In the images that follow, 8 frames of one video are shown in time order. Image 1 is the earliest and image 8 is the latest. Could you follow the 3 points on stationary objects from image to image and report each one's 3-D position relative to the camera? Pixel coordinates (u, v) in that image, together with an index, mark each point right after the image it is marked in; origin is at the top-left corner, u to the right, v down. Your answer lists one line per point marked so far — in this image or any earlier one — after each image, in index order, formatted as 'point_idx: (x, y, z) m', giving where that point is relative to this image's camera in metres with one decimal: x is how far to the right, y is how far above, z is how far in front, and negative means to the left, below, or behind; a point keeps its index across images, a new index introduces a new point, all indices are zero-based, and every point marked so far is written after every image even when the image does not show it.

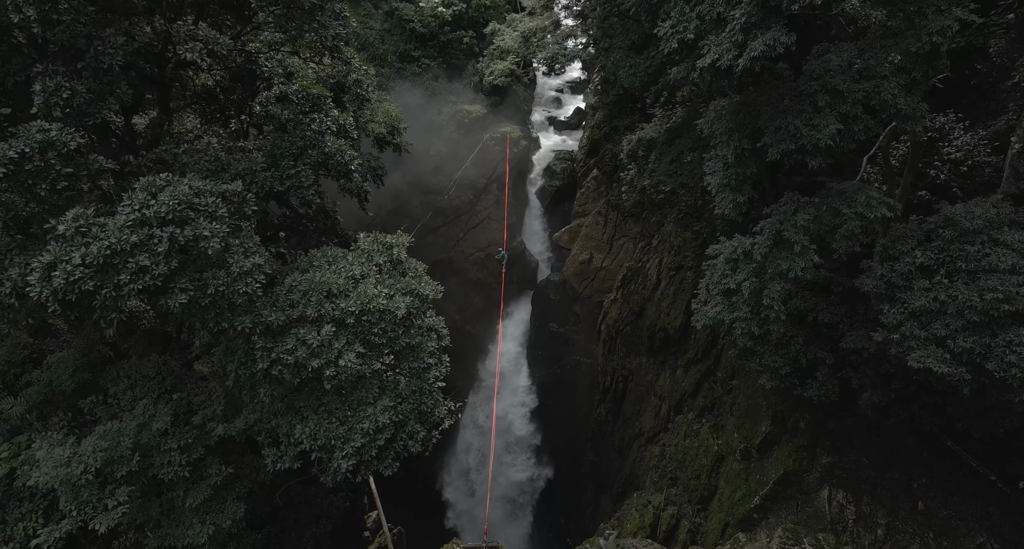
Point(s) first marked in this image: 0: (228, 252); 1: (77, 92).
0: (-3.4, +0.3, +8.1) m
1: (-4.9, +2.1, +7.7) m
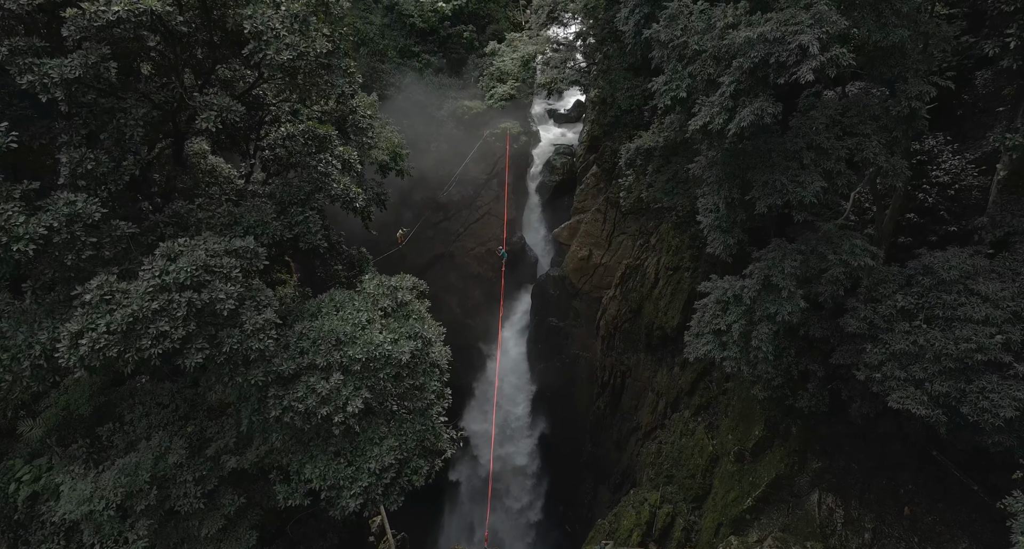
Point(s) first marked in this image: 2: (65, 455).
0: (-3.4, -0.5, +8.5) m
1: (-4.9, +1.4, +8.1) m
2: (-7.4, -2.9, +11.1) m
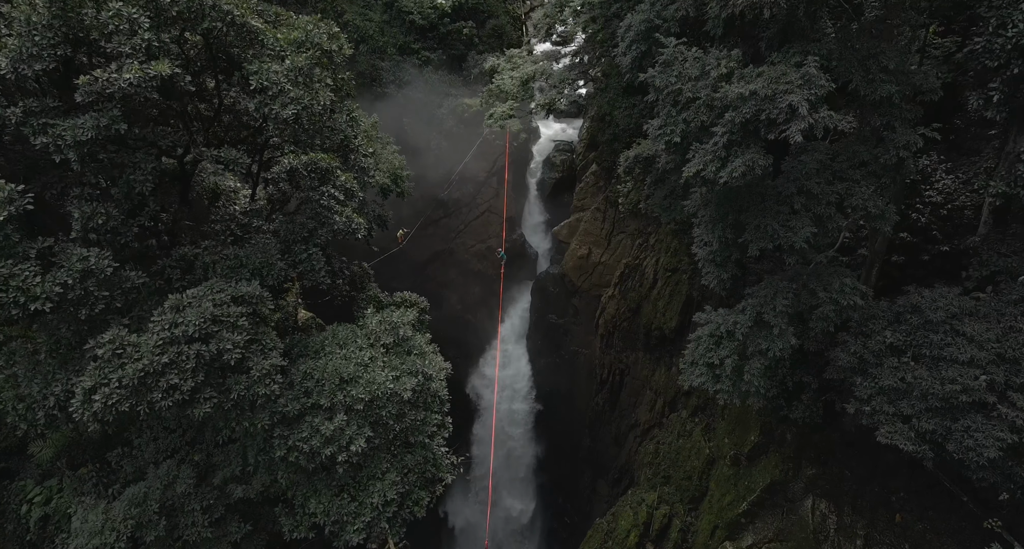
0: (-3.5, -1.1, +8.8) m
1: (-5.0, +0.7, +8.3) m
2: (-7.5, -3.5, +11.4) m
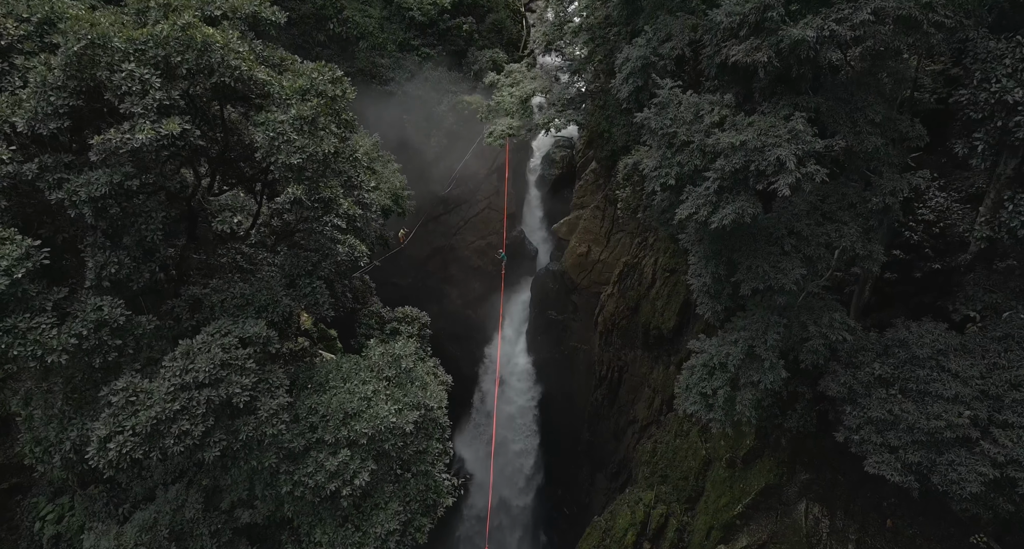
0: (-3.5, -1.7, +9.1) m
1: (-5.0, +0.1, +8.6) m
2: (-7.5, -4.0, +11.8) m
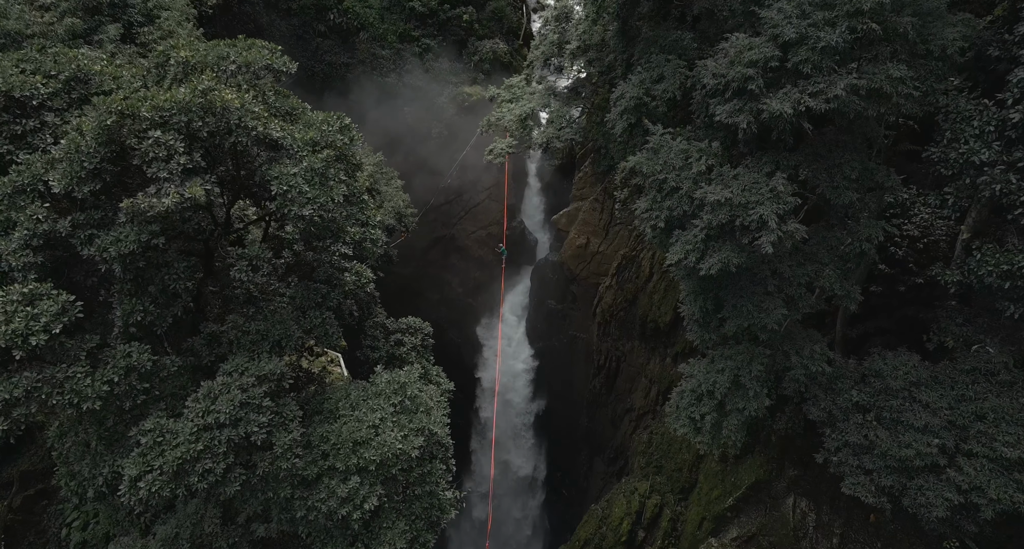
0: (-3.5, -2.3, +9.8) m
1: (-5.0, -0.5, +9.2) m
2: (-7.5, -4.6, +12.6) m
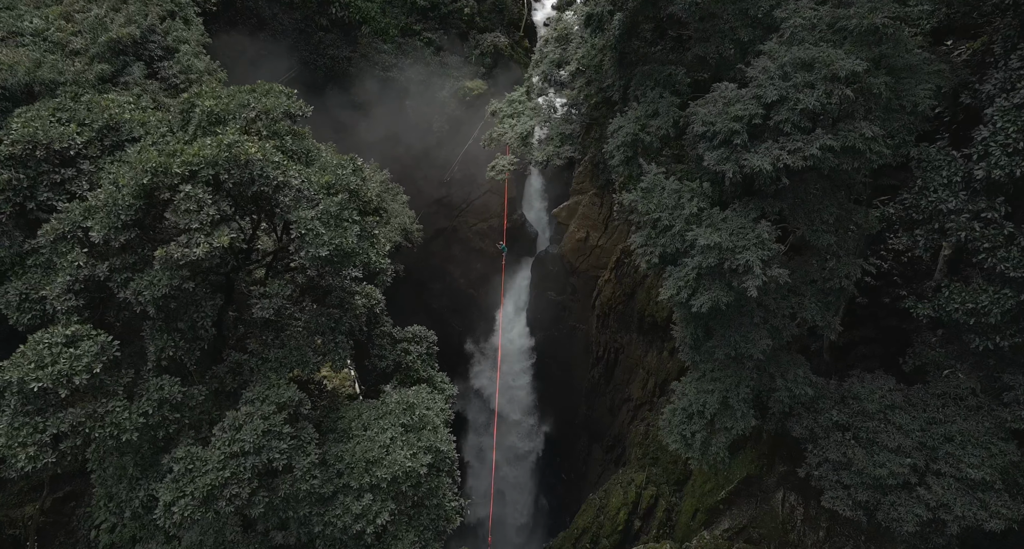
0: (-3.5, -2.9, +10.6) m
1: (-5.0, -1.1, +10.0) m
2: (-7.5, -5.0, +13.5) m
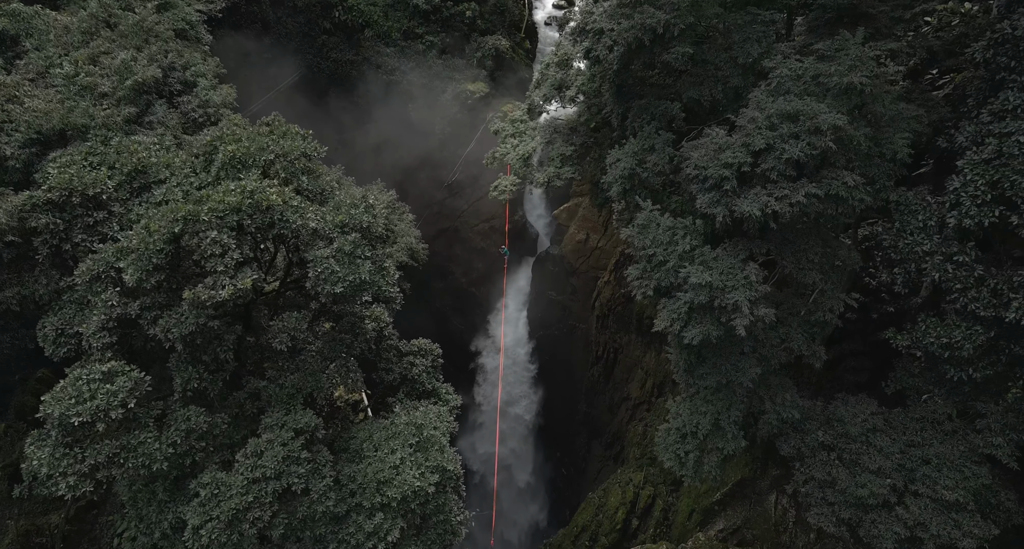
0: (-3.4, -3.5, +11.4) m
1: (-4.9, -1.7, +10.7) m
2: (-7.4, -5.6, +14.2) m
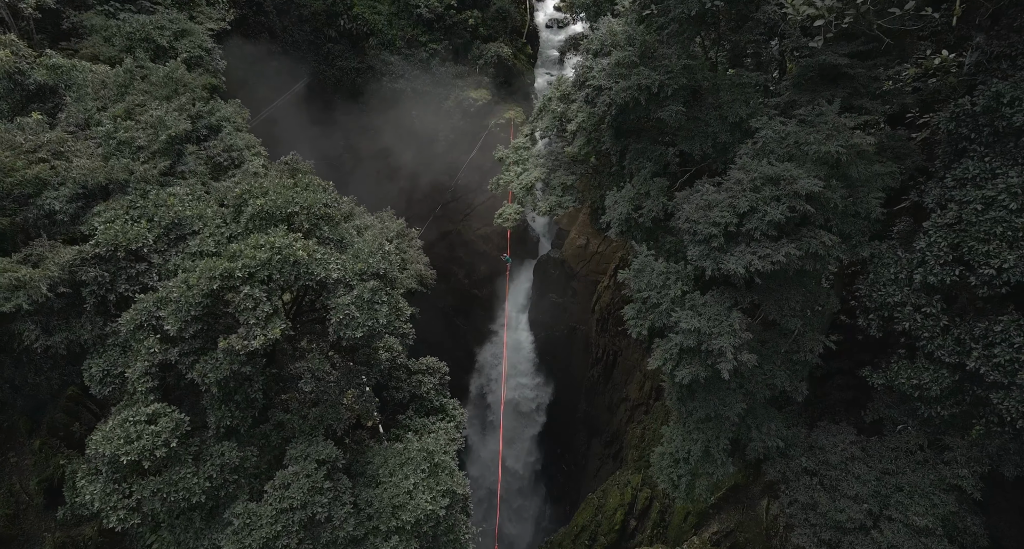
0: (-3.3, -4.3, +12.4) m
1: (-4.8, -2.5, +11.7) m
2: (-7.3, -6.4, +15.3) m
